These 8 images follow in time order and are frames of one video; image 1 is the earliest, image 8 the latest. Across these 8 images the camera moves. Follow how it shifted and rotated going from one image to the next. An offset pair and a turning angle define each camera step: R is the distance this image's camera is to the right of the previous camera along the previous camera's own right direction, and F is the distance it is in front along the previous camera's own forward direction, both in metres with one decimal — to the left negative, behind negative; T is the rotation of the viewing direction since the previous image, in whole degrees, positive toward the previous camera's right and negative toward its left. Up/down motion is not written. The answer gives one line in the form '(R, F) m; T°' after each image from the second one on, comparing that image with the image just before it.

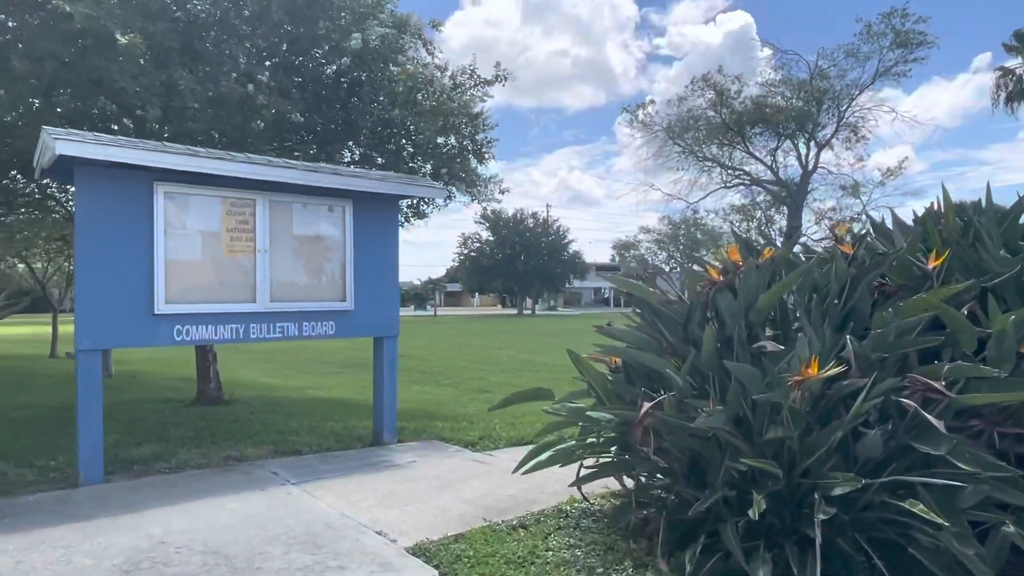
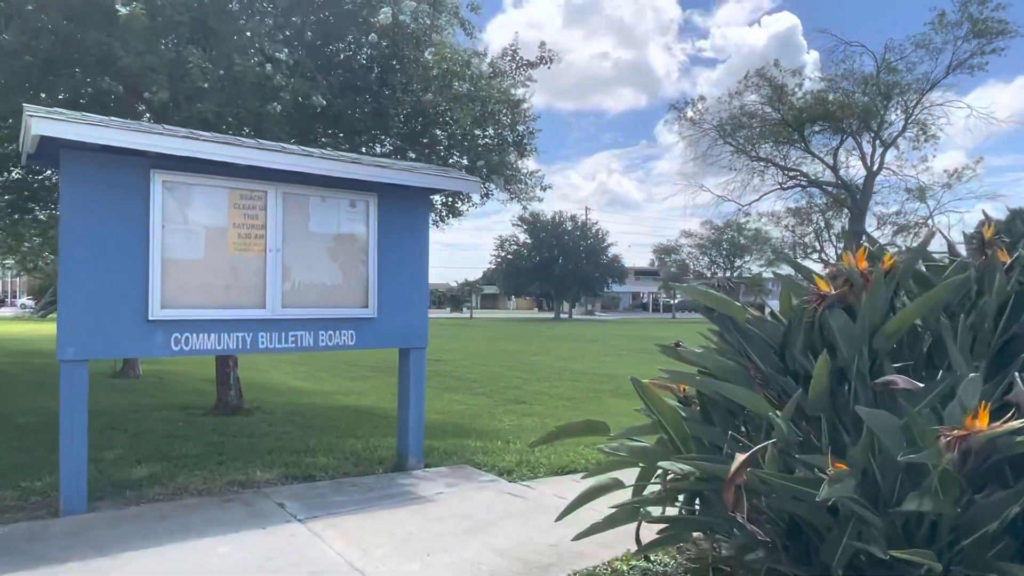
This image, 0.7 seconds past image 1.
(-0.1, +0.9) m; -3°
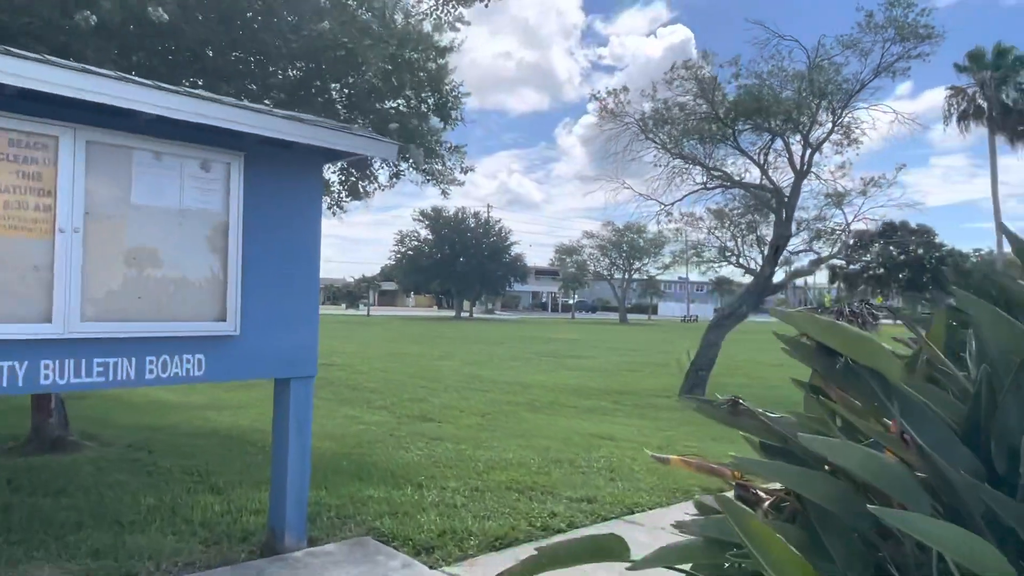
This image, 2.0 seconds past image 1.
(-0.2, +1.8) m; +8°
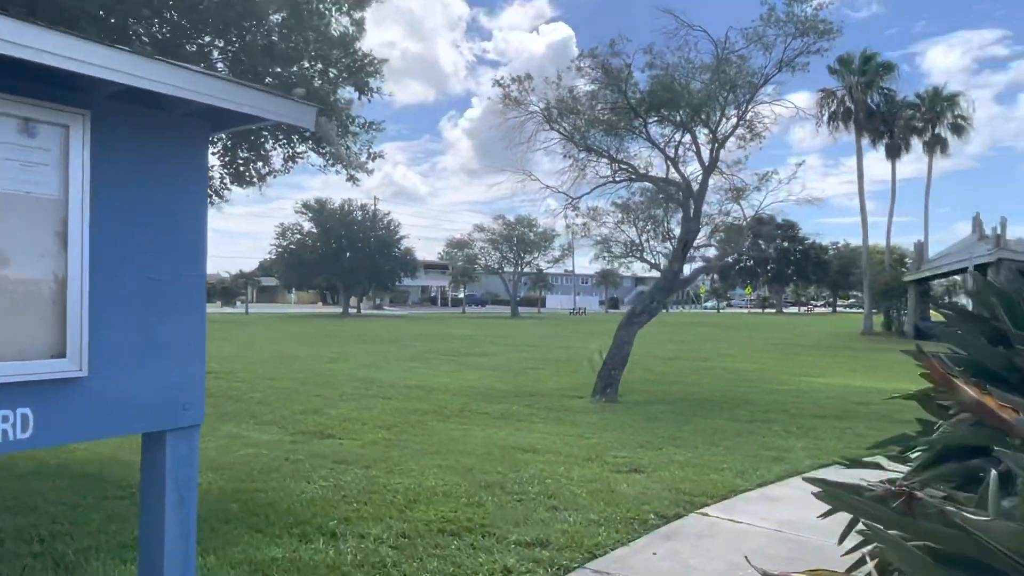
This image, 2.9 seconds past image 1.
(-0.4, +1.1) m; +9°
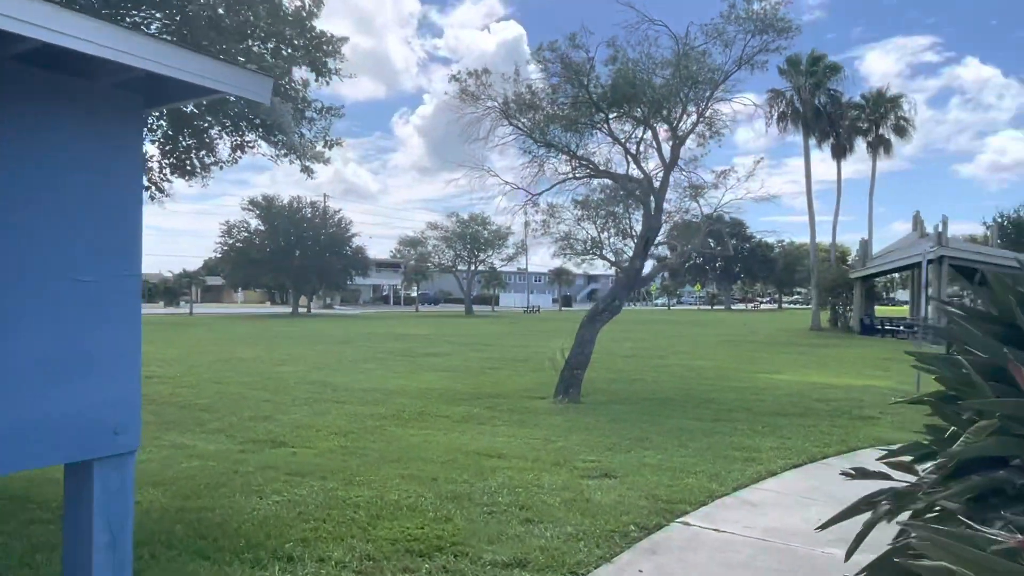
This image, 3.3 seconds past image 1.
(-0.2, +0.4) m; +4°
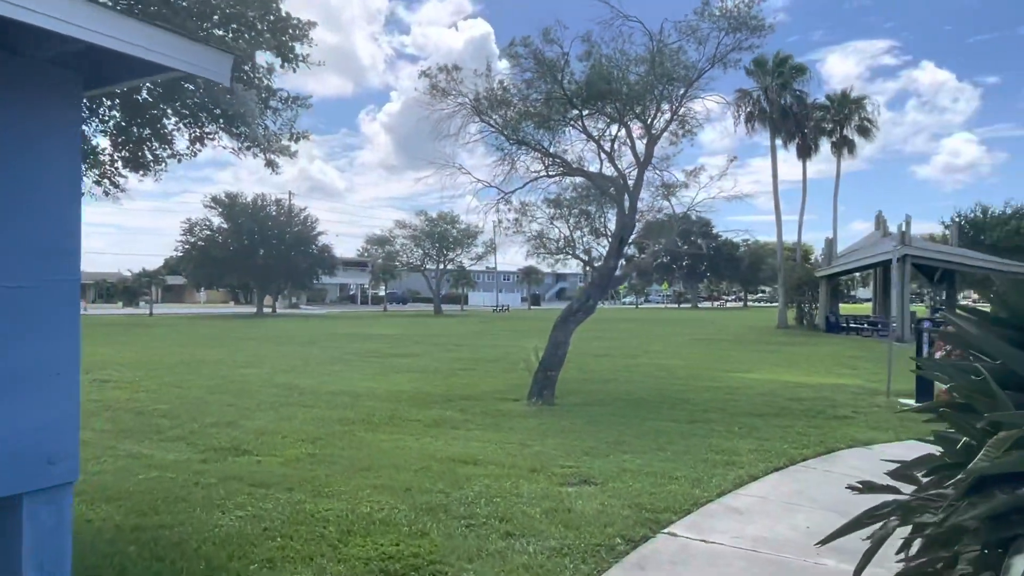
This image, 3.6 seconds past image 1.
(-0.1, +0.3) m; +3°
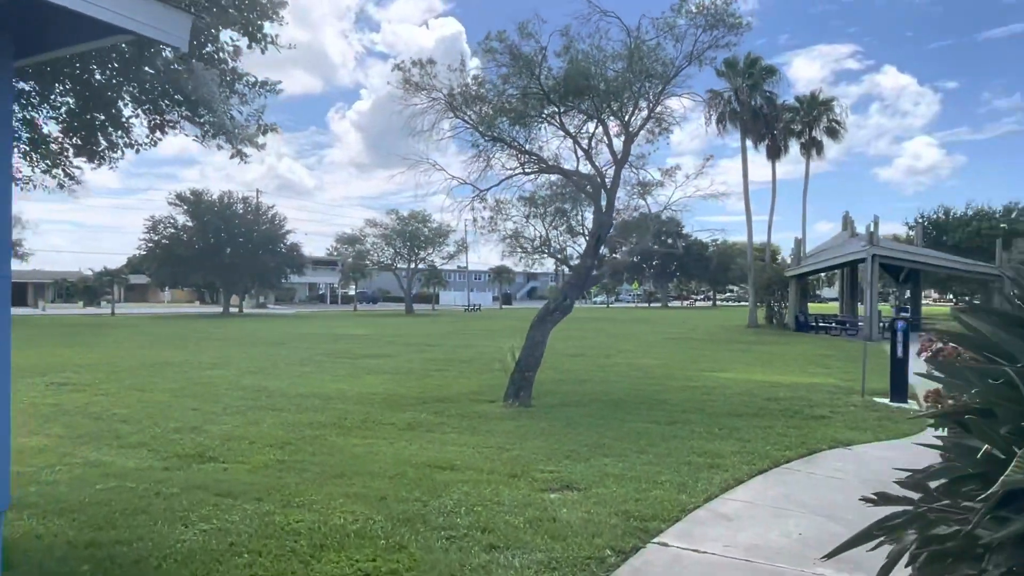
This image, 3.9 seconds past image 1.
(-0.1, +0.3) m; +2°
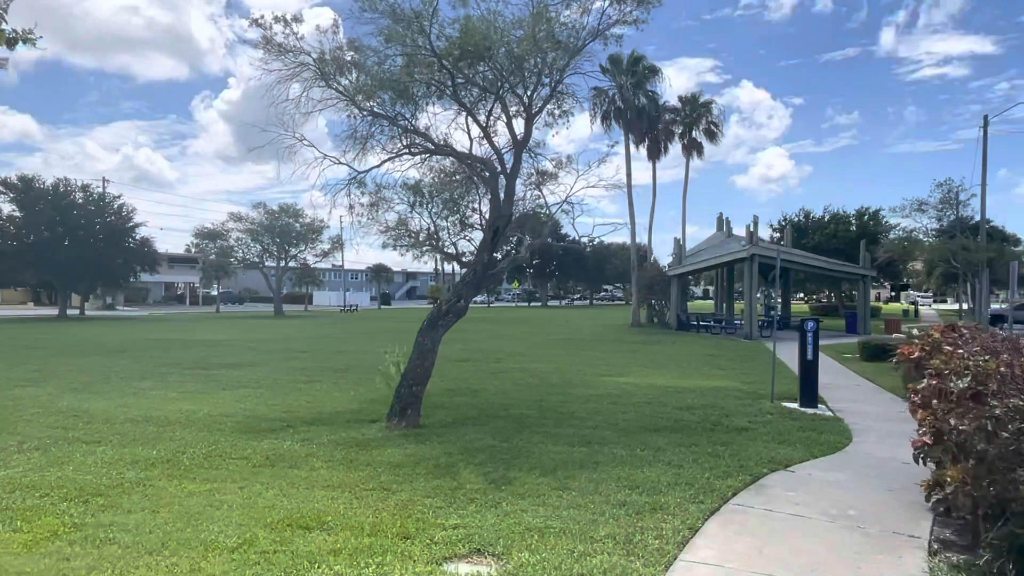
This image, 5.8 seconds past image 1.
(-0.1, +2.1) m; +10°
